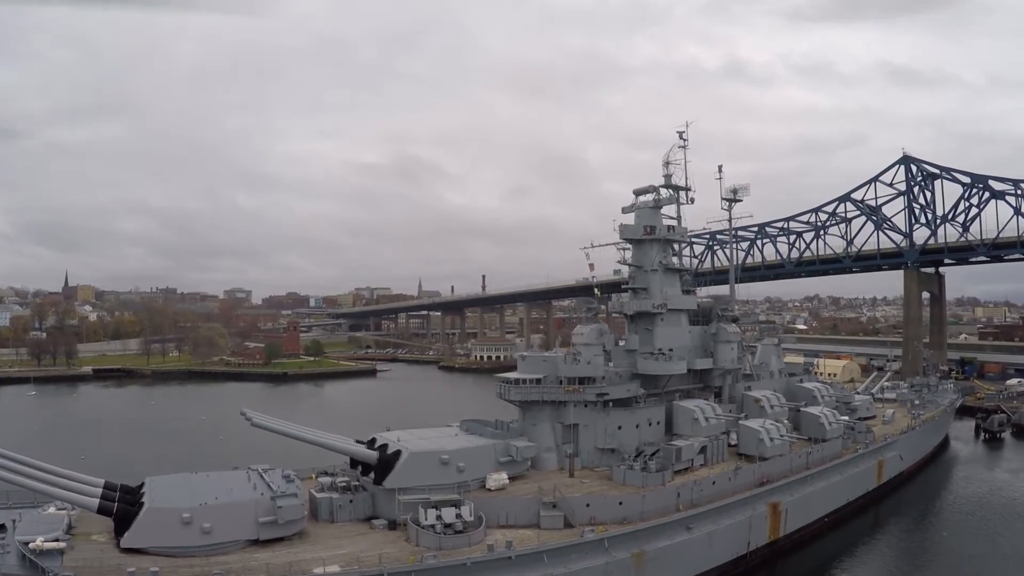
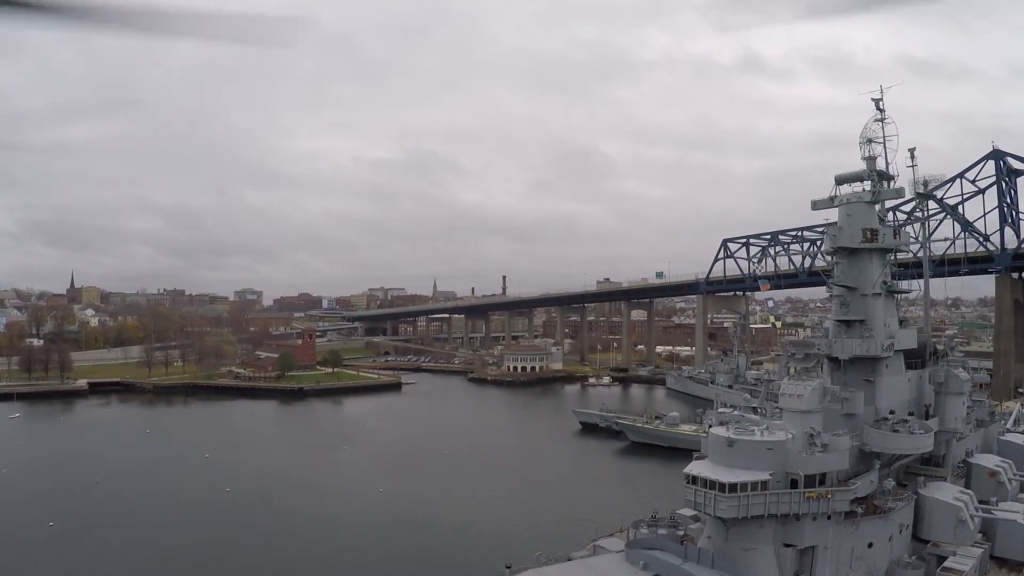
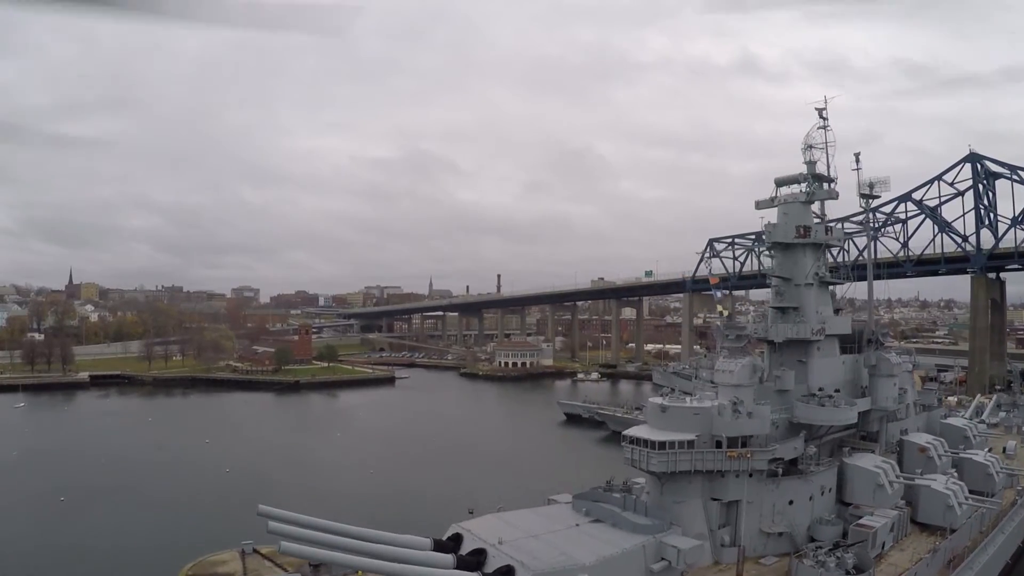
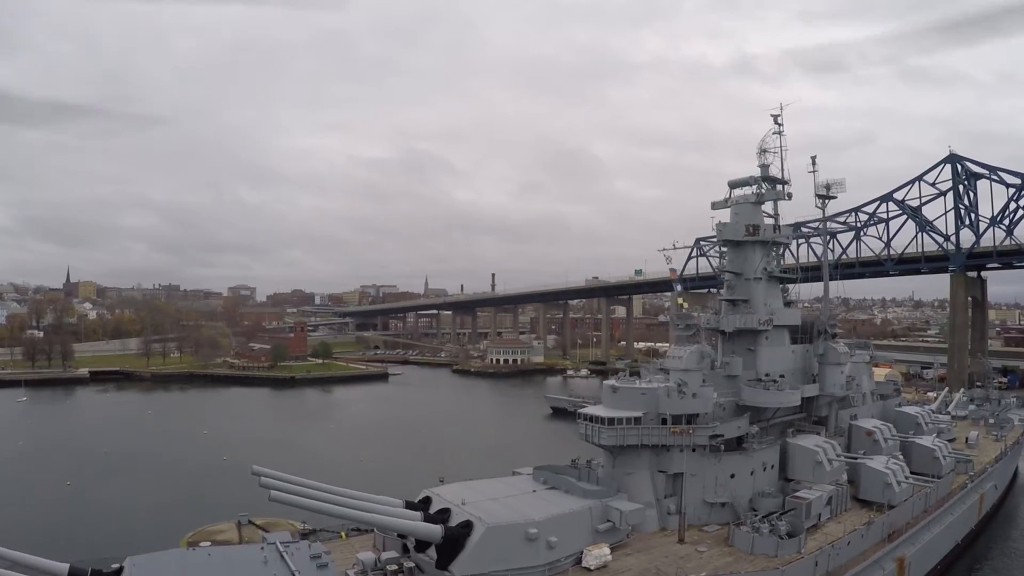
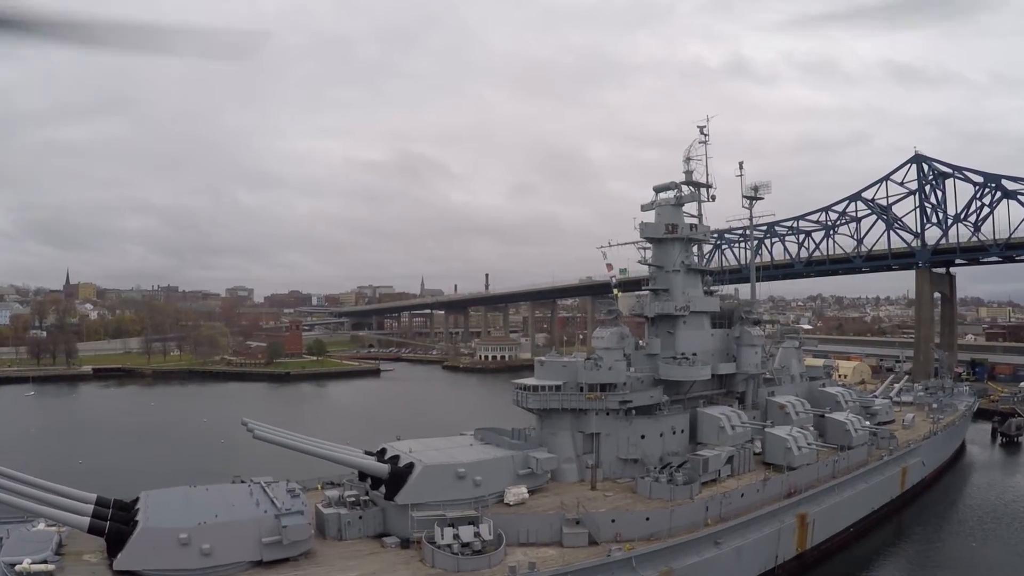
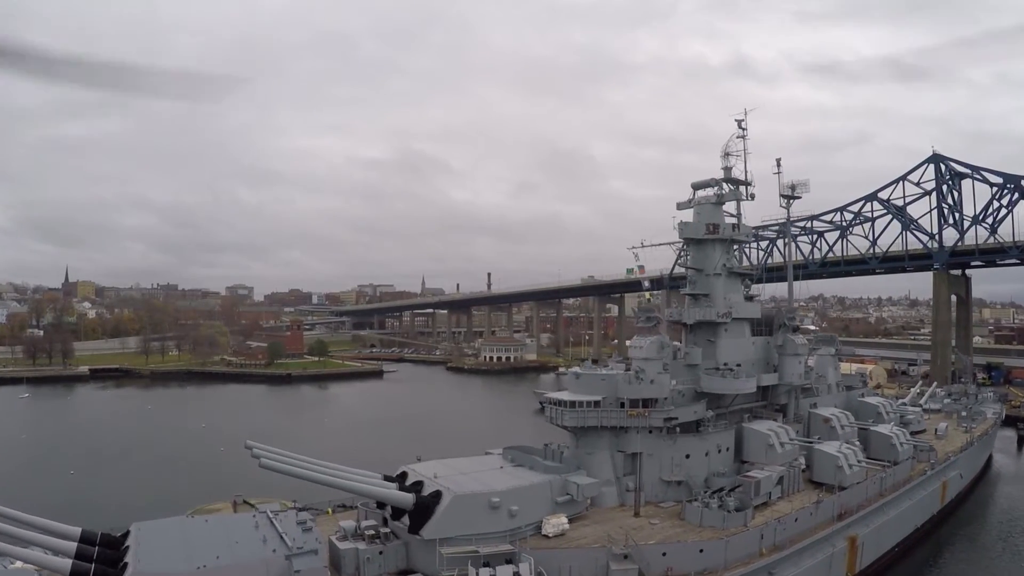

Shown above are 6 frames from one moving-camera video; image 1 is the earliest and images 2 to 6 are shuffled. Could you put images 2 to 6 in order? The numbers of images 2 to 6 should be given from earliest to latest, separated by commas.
5, 6, 4, 3, 2
